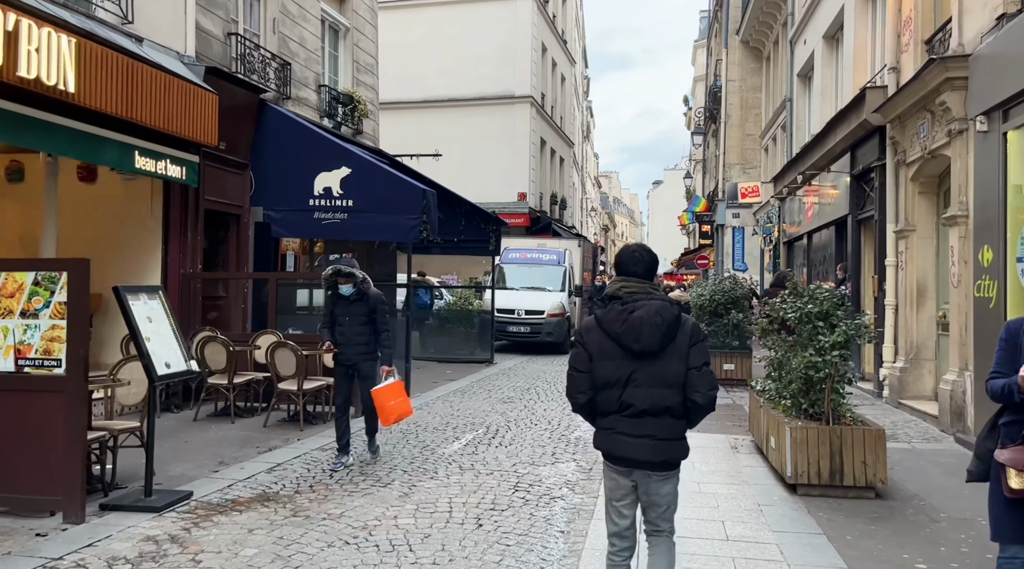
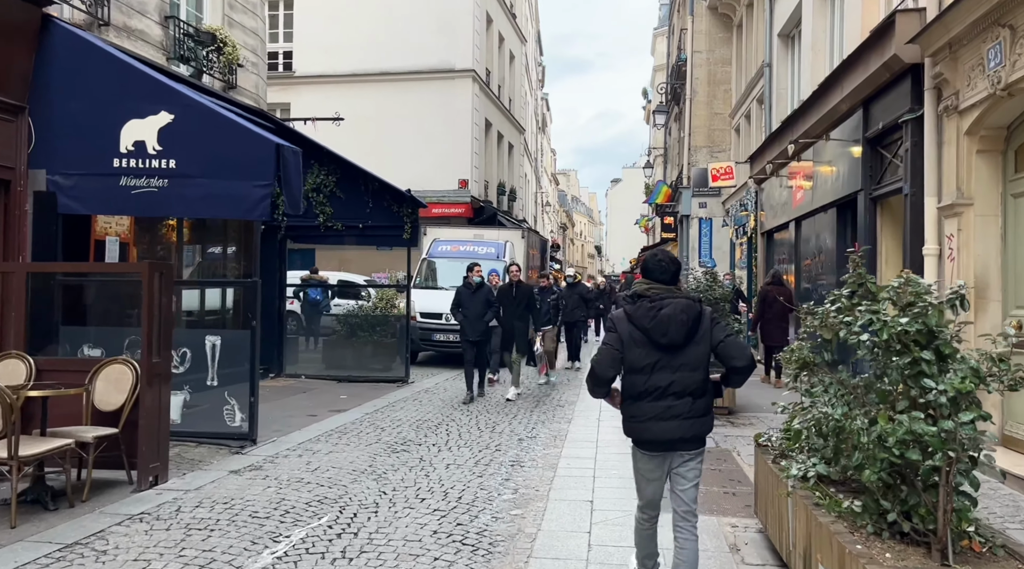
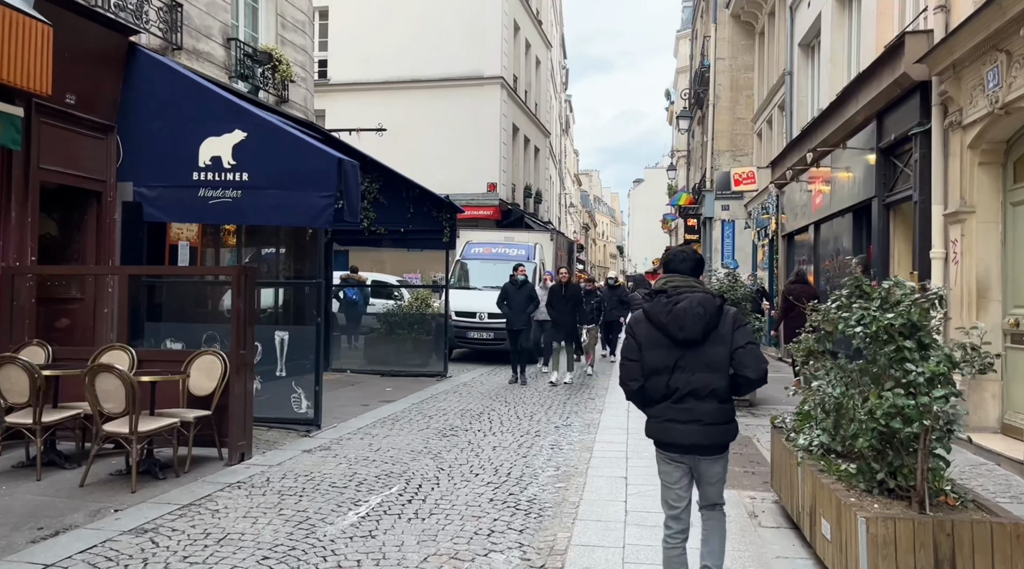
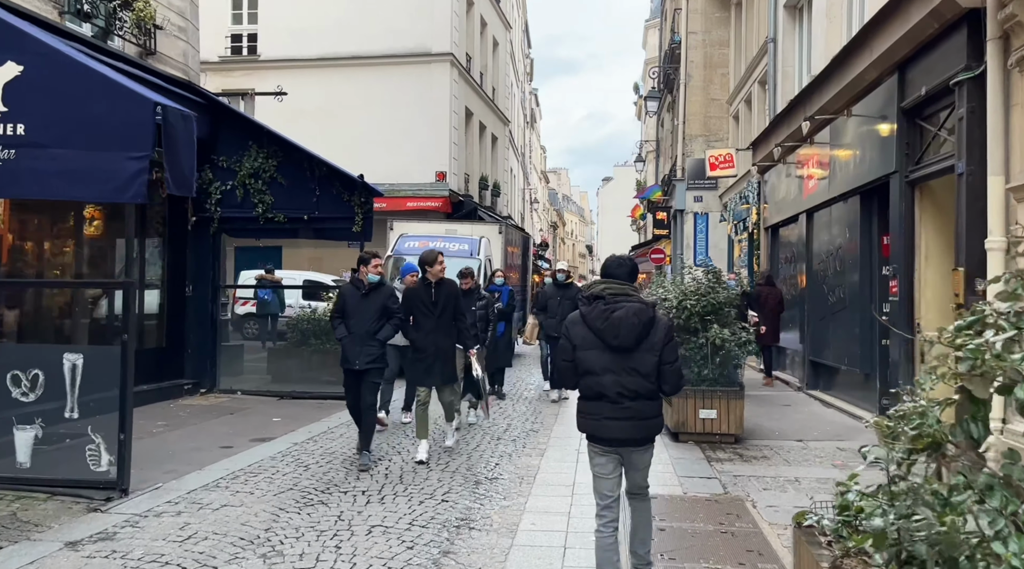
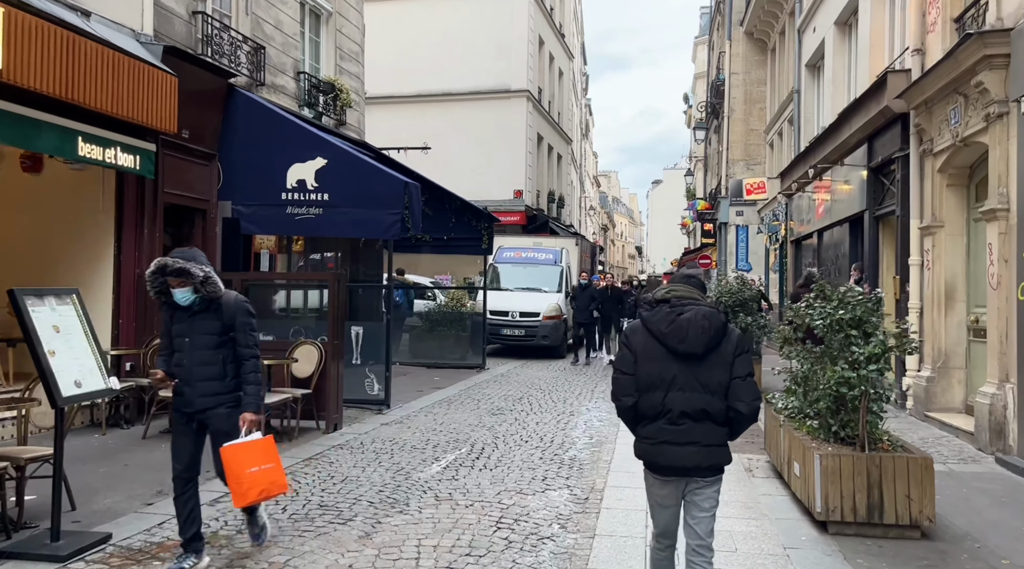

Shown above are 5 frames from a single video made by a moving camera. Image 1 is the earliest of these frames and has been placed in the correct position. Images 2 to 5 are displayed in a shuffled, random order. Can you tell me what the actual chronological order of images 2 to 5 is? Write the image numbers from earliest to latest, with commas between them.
5, 3, 2, 4
